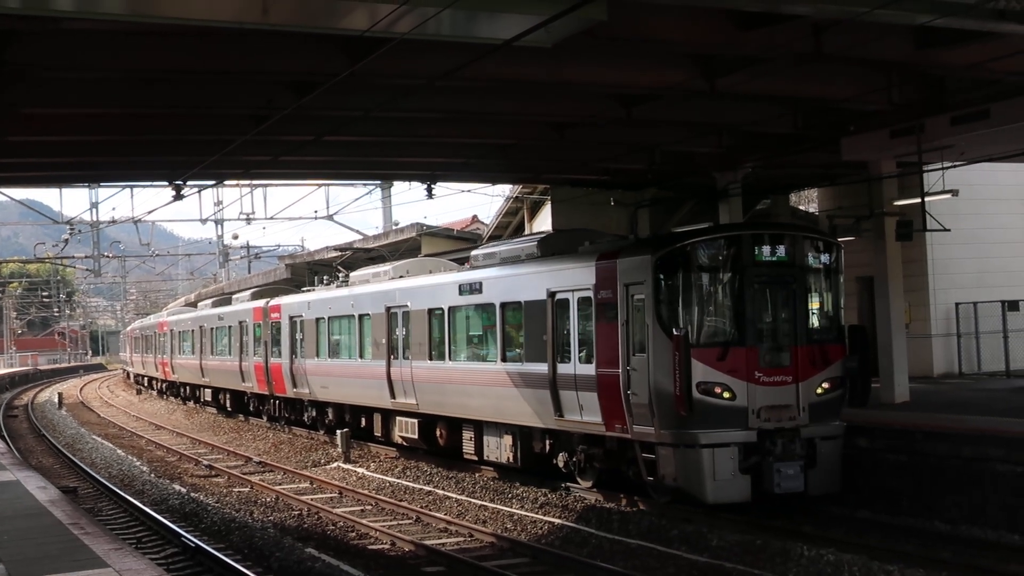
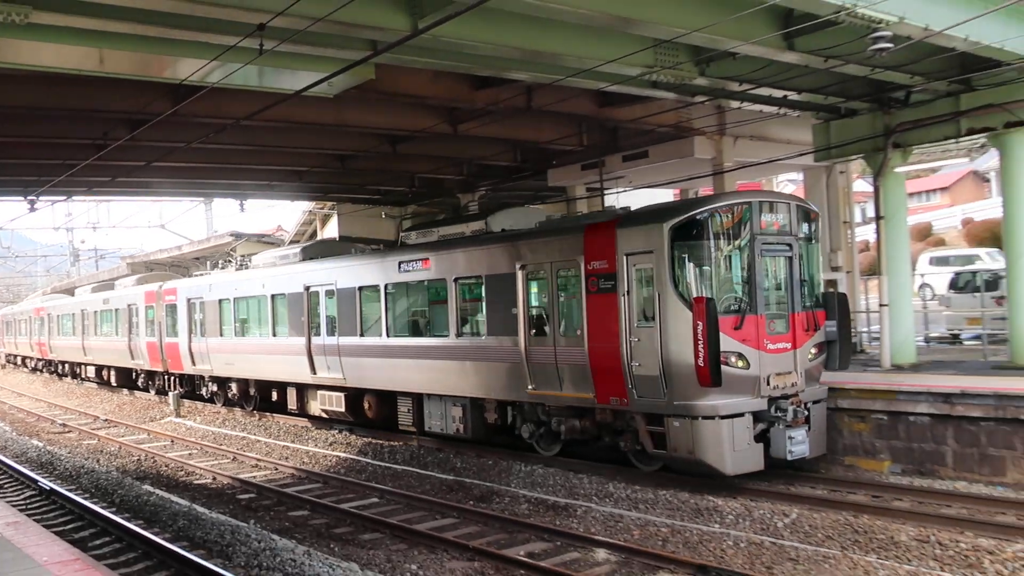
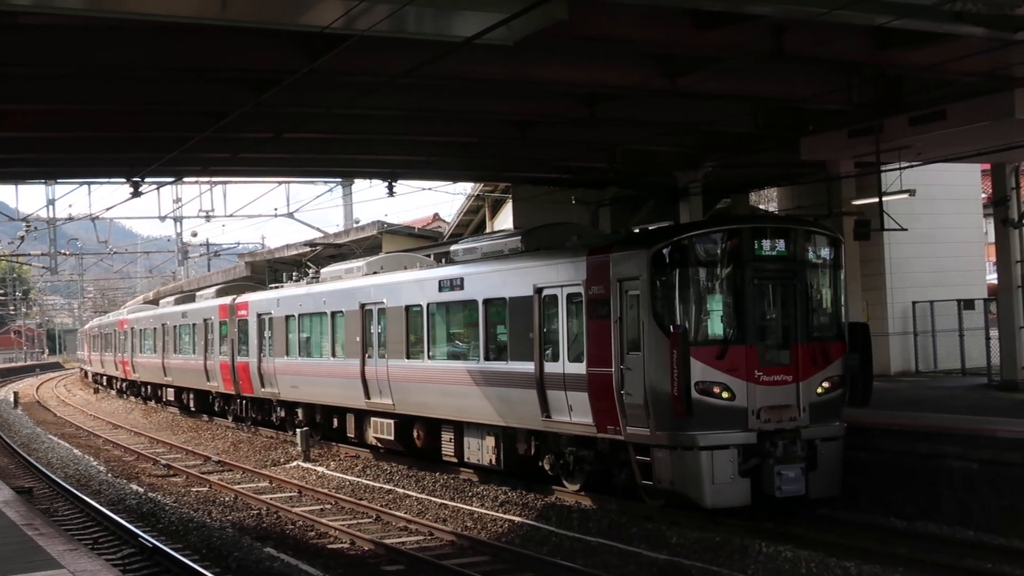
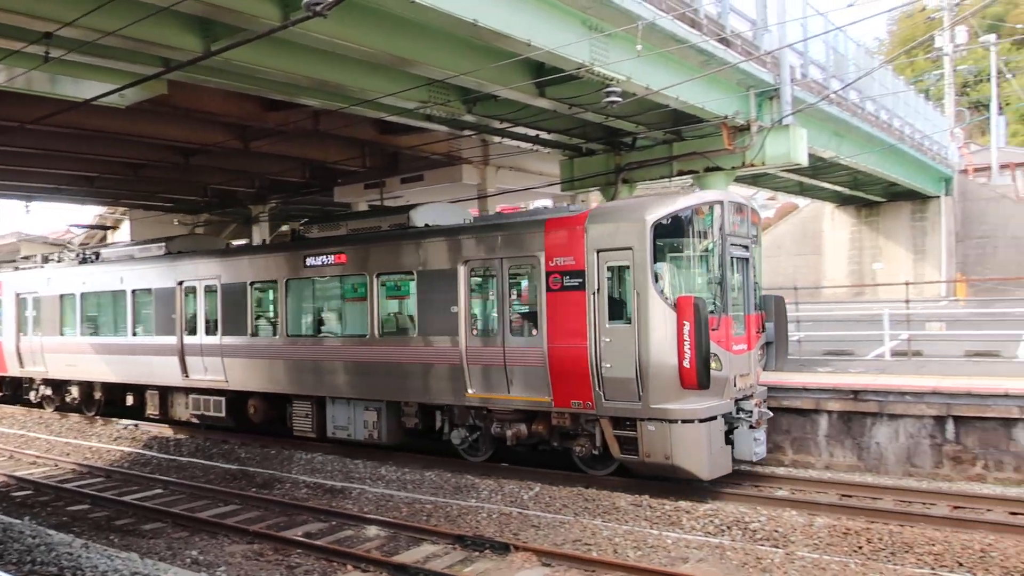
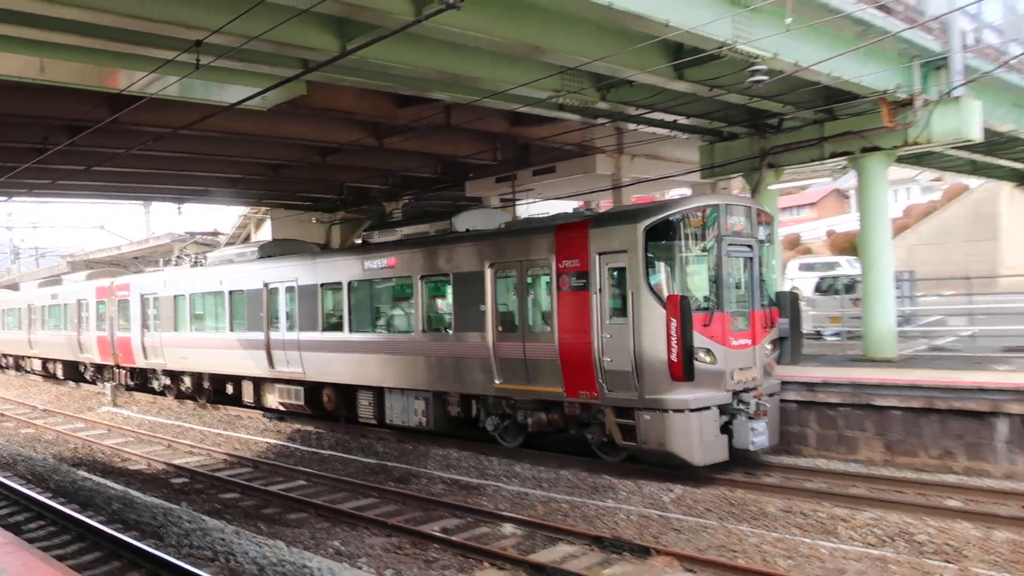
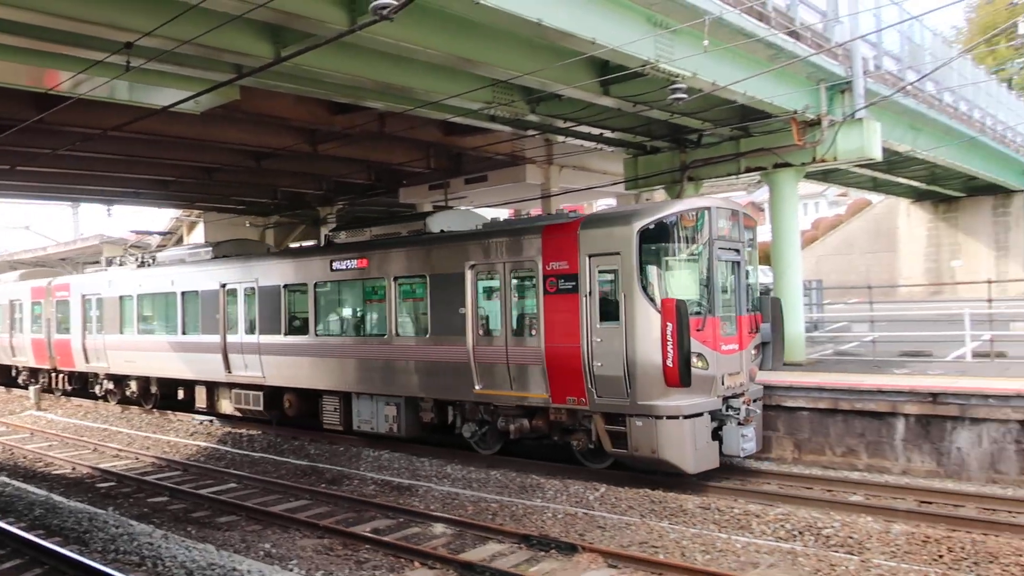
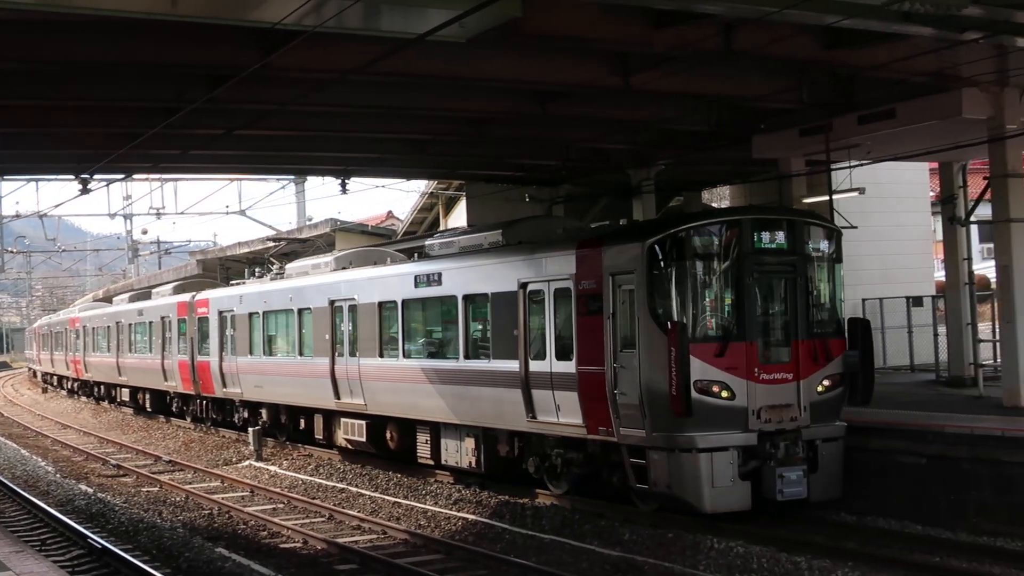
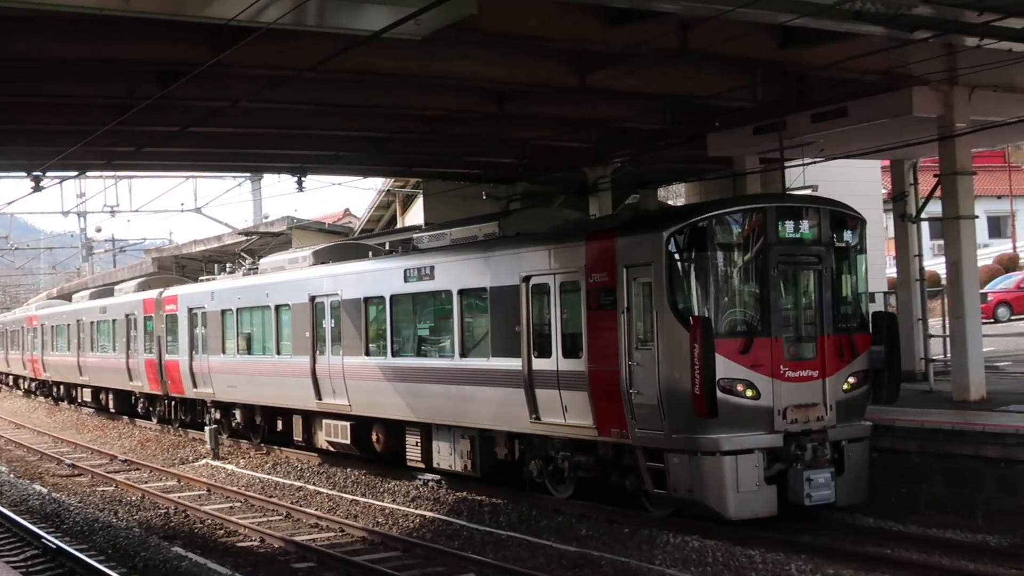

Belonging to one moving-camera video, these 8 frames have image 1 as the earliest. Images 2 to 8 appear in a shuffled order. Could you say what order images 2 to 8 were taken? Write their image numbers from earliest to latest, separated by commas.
3, 7, 8, 2, 5, 6, 4
